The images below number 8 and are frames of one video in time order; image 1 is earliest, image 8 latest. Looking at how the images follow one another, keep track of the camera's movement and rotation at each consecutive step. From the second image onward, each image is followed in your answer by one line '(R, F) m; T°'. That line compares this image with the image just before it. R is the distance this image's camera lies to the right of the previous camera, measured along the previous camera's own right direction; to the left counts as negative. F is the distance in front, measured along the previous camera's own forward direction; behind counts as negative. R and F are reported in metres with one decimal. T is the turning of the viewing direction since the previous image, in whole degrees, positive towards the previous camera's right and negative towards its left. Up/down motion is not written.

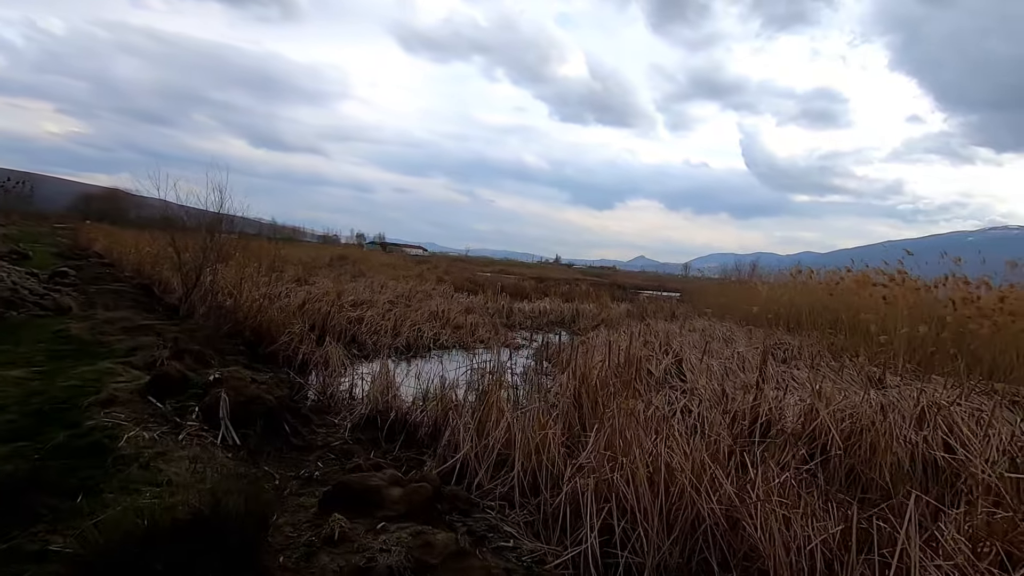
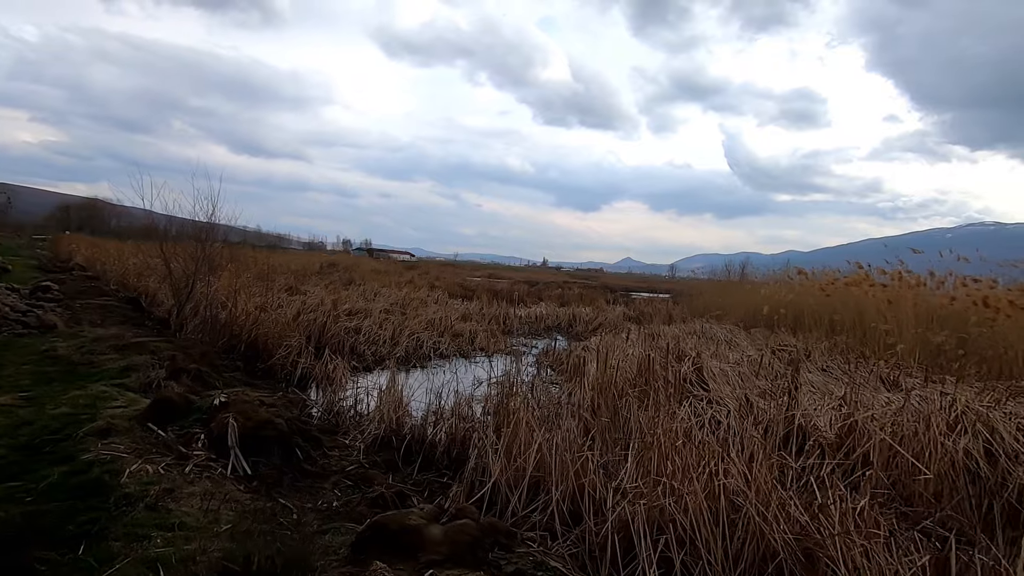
(-0.2, +0.2) m; +1°
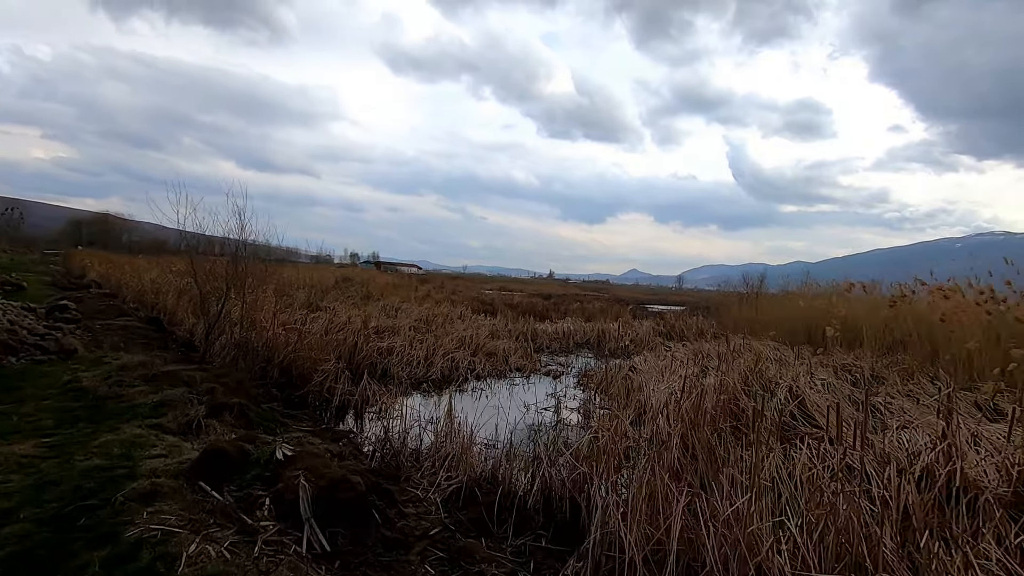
(-0.6, +0.6) m; -1°
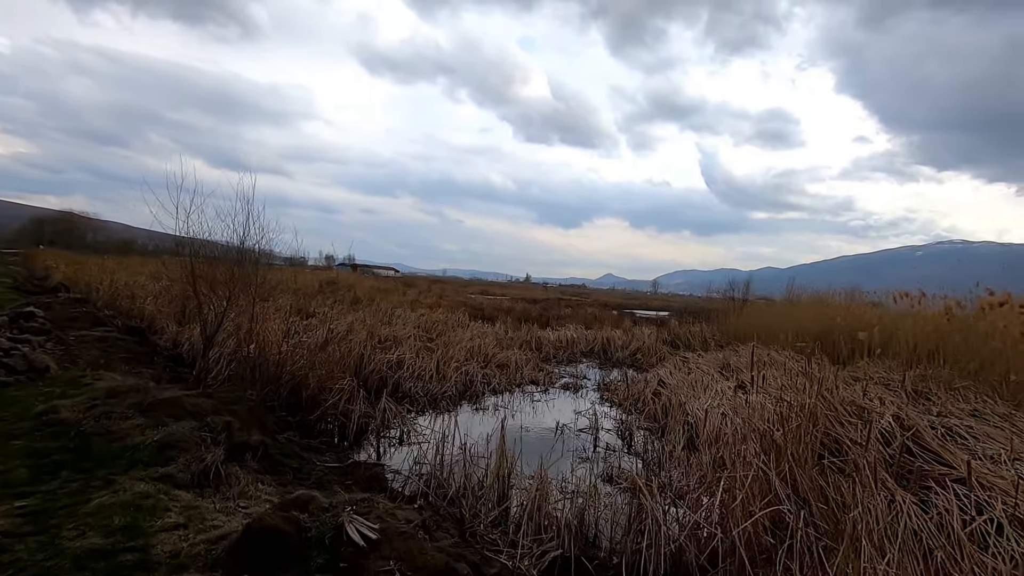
(-0.7, +0.7) m; +3°
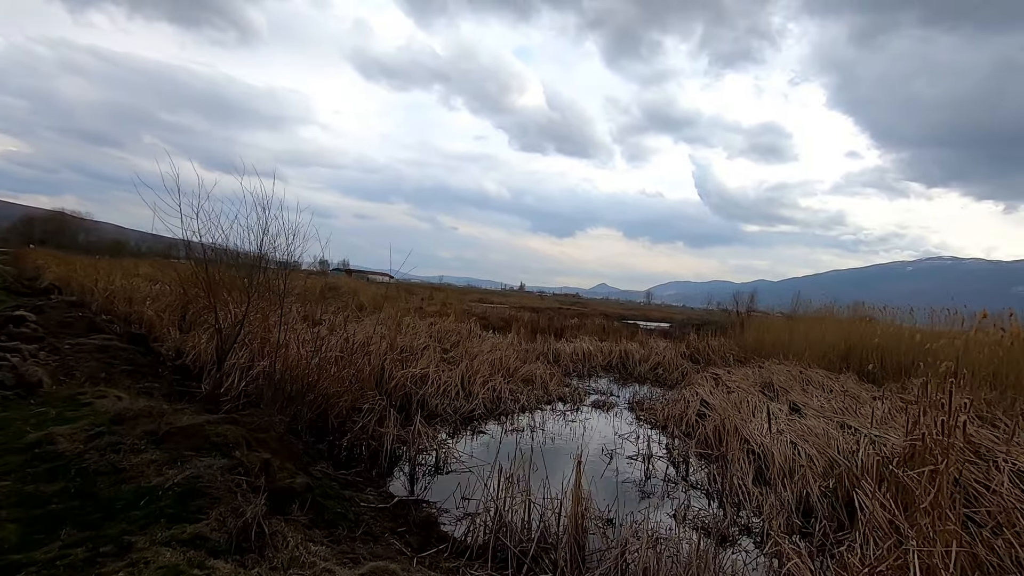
(-0.6, +0.6) m; +1°
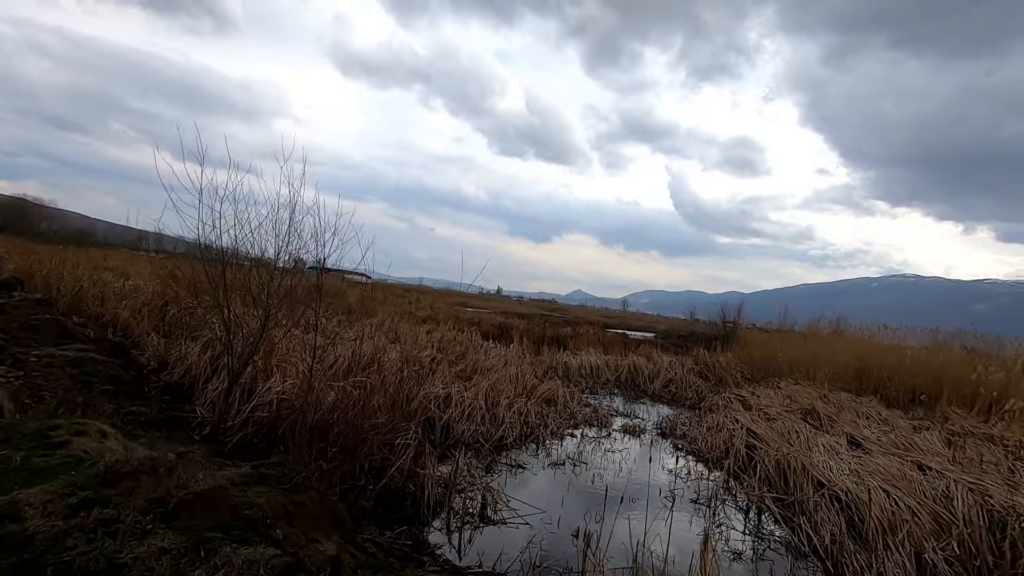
(-0.7, +0.8) m; +3°
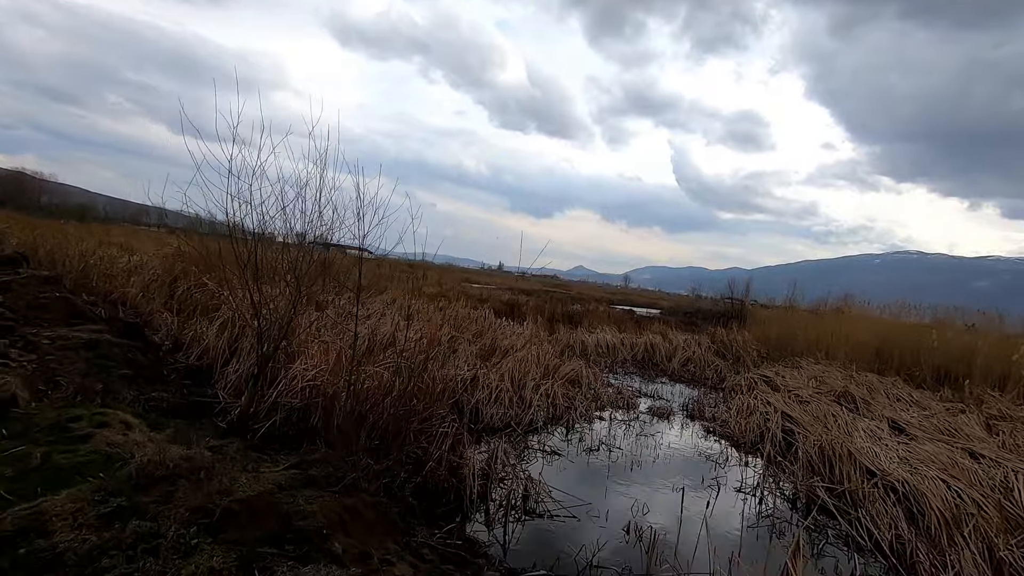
(-0.3, +0.3) m; 0°
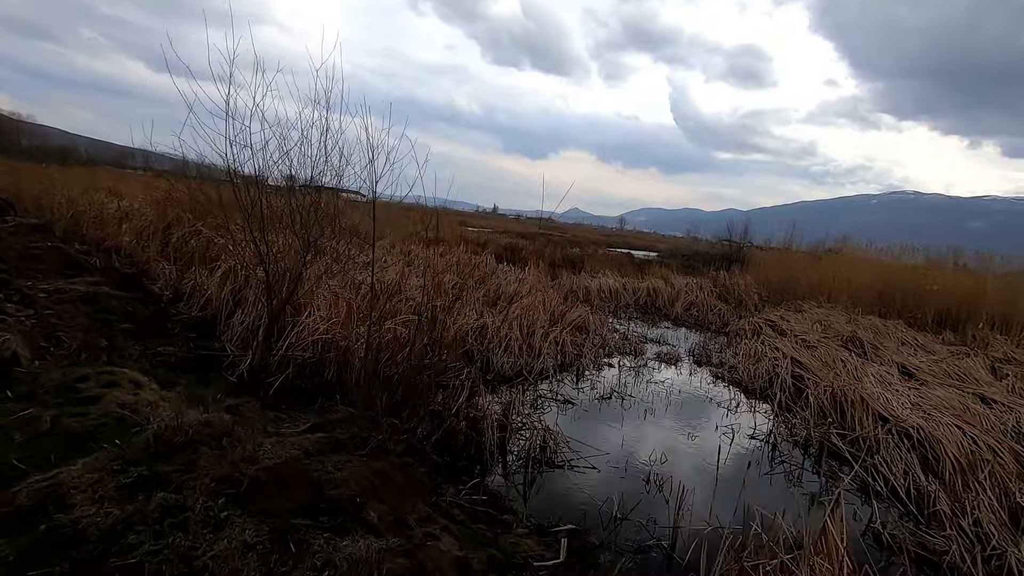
(-0.2, +0.2) m; +1°
